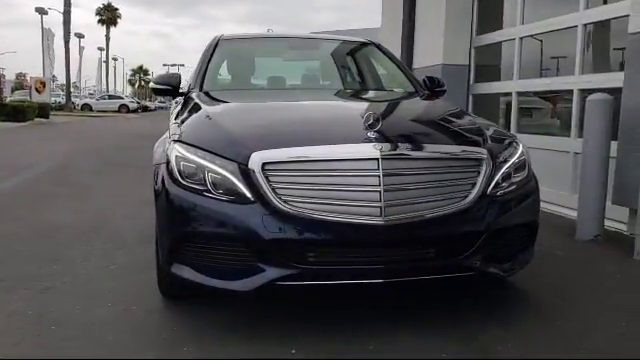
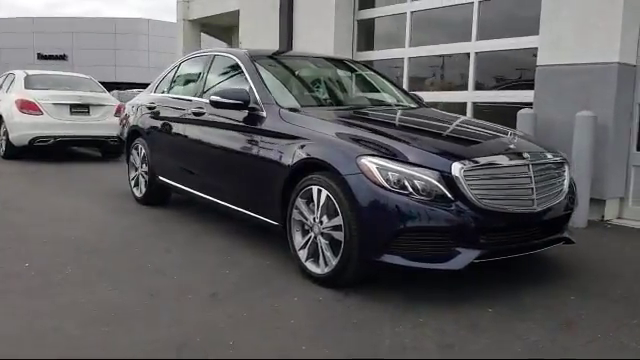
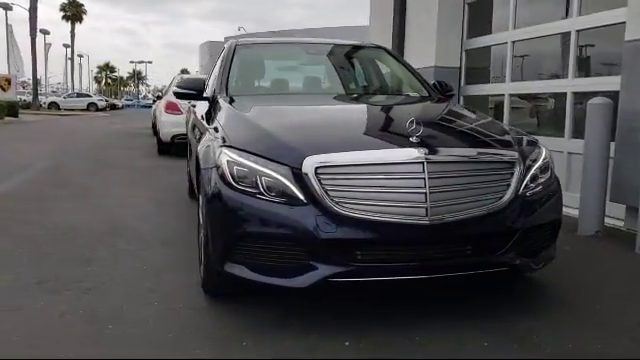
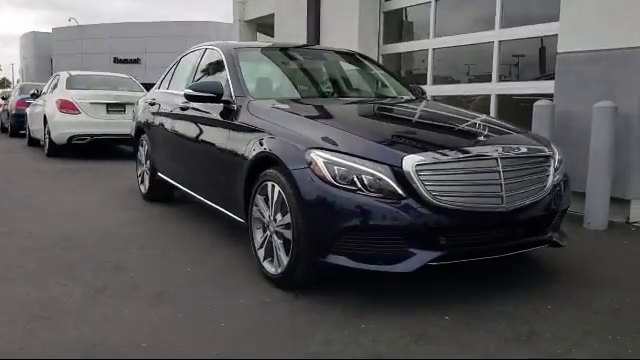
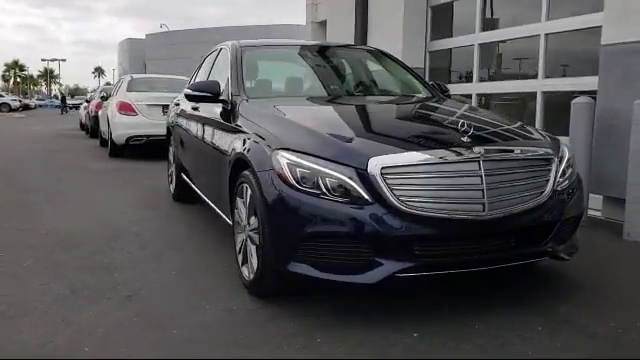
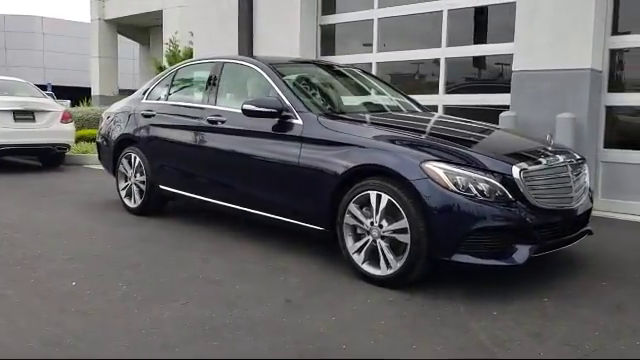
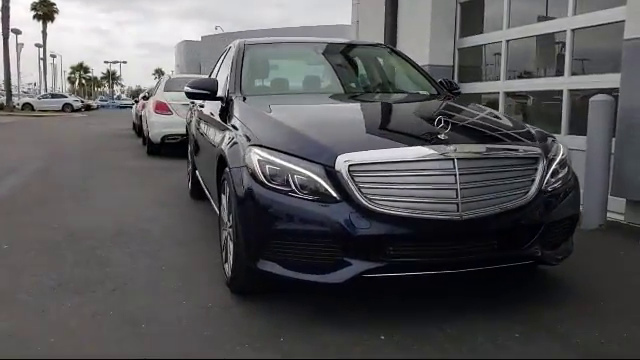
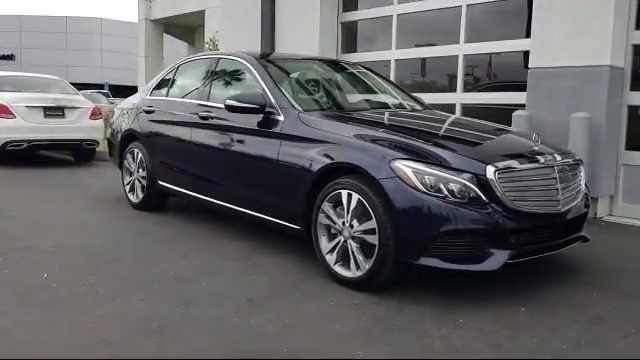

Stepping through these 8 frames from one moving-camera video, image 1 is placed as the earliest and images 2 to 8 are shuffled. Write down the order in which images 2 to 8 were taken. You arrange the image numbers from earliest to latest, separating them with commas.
3, 7, 5, 4, 2, 8, 6
